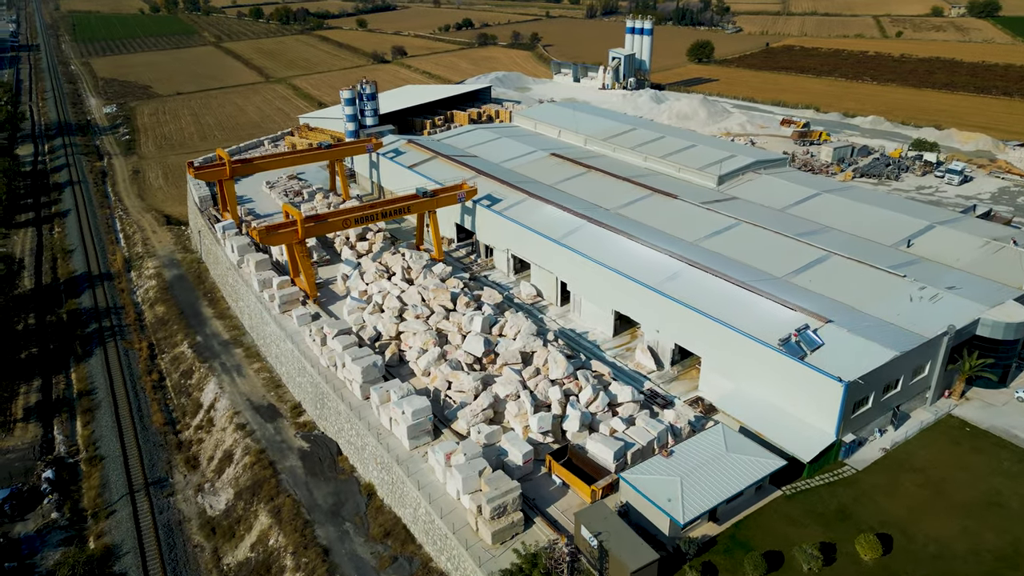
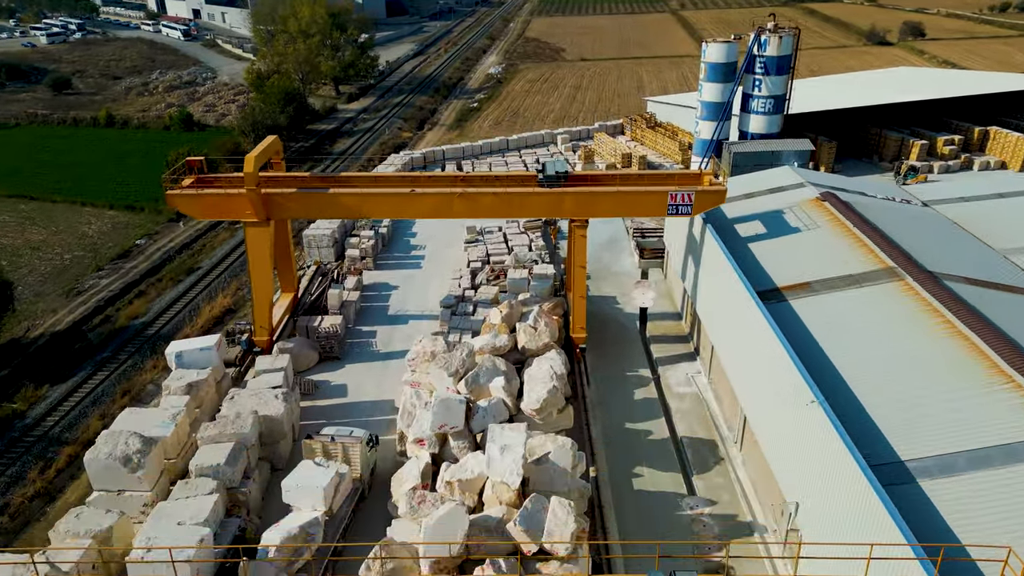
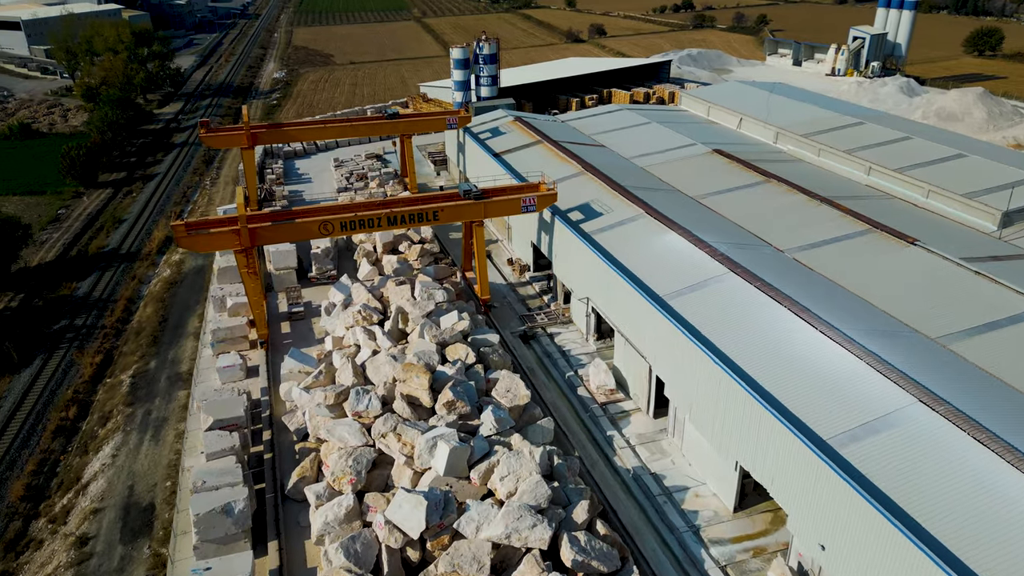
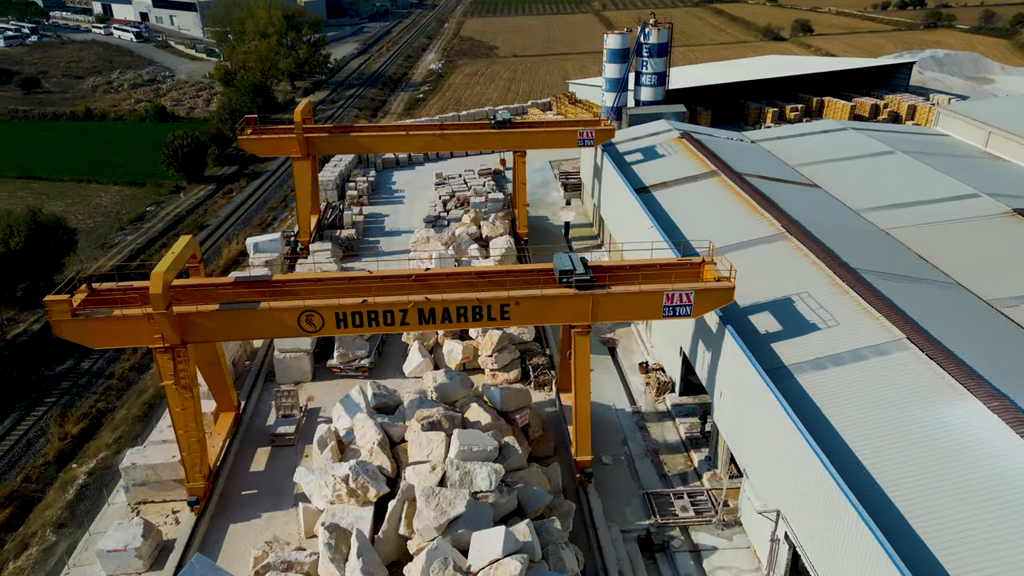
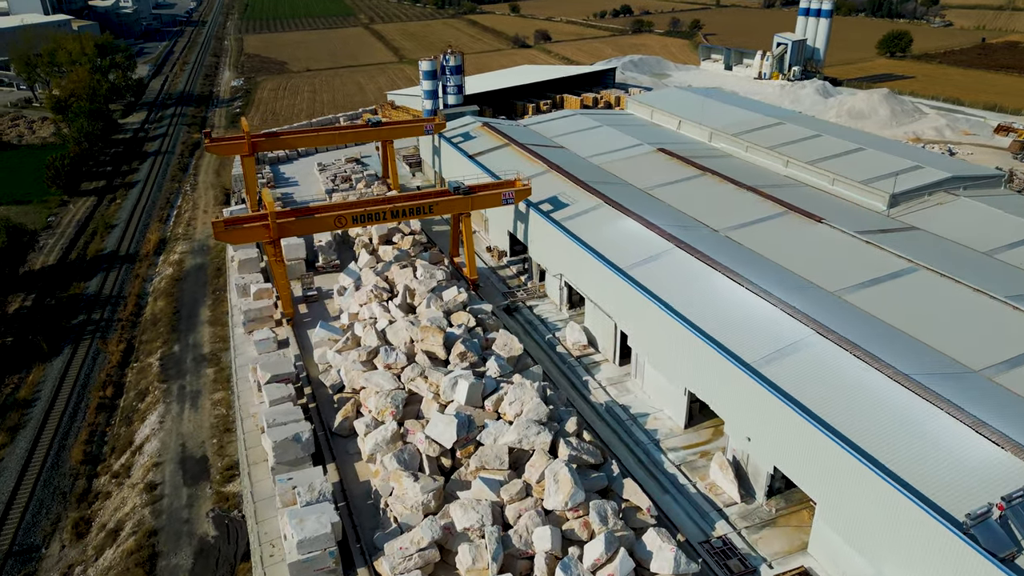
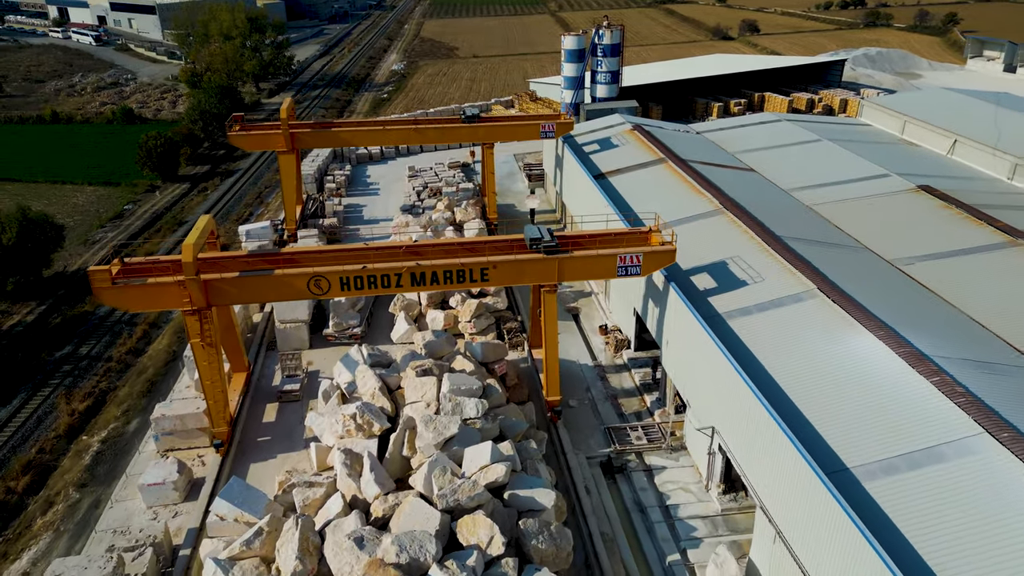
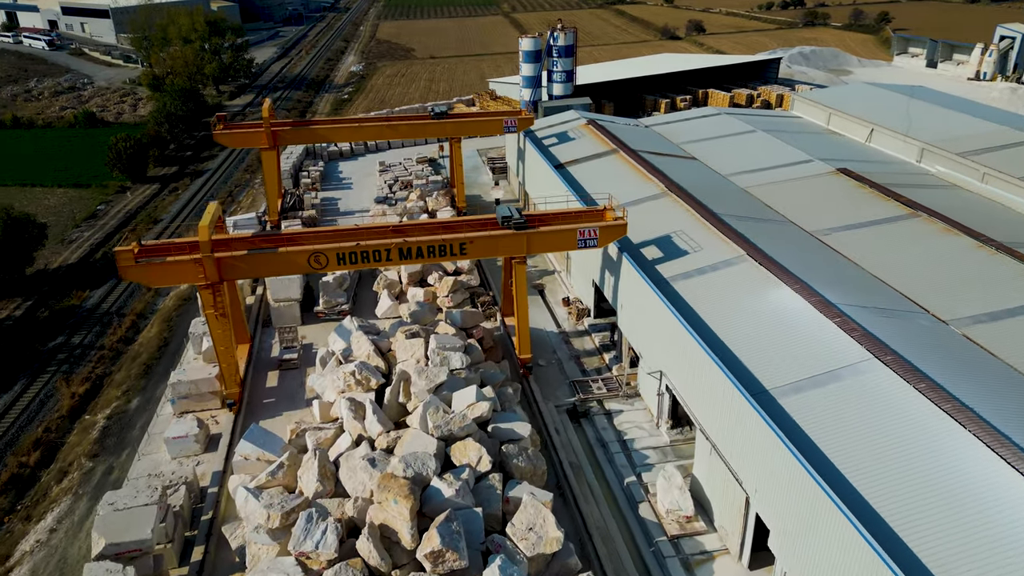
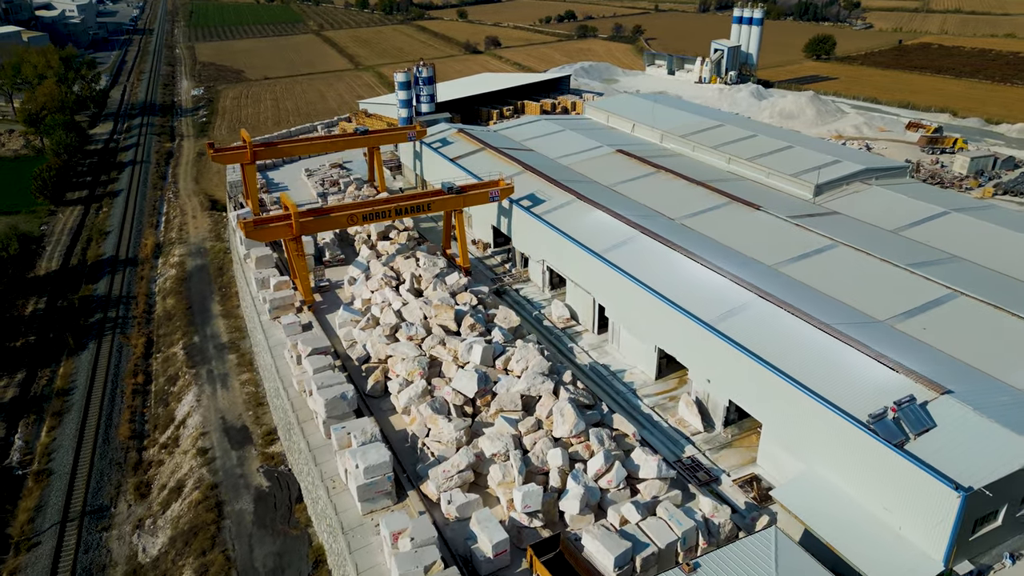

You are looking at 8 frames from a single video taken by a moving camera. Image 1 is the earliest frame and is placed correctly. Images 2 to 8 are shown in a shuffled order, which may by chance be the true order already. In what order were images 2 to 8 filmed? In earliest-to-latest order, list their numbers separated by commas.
8, 5, 3, 7, 6, 4, 2
